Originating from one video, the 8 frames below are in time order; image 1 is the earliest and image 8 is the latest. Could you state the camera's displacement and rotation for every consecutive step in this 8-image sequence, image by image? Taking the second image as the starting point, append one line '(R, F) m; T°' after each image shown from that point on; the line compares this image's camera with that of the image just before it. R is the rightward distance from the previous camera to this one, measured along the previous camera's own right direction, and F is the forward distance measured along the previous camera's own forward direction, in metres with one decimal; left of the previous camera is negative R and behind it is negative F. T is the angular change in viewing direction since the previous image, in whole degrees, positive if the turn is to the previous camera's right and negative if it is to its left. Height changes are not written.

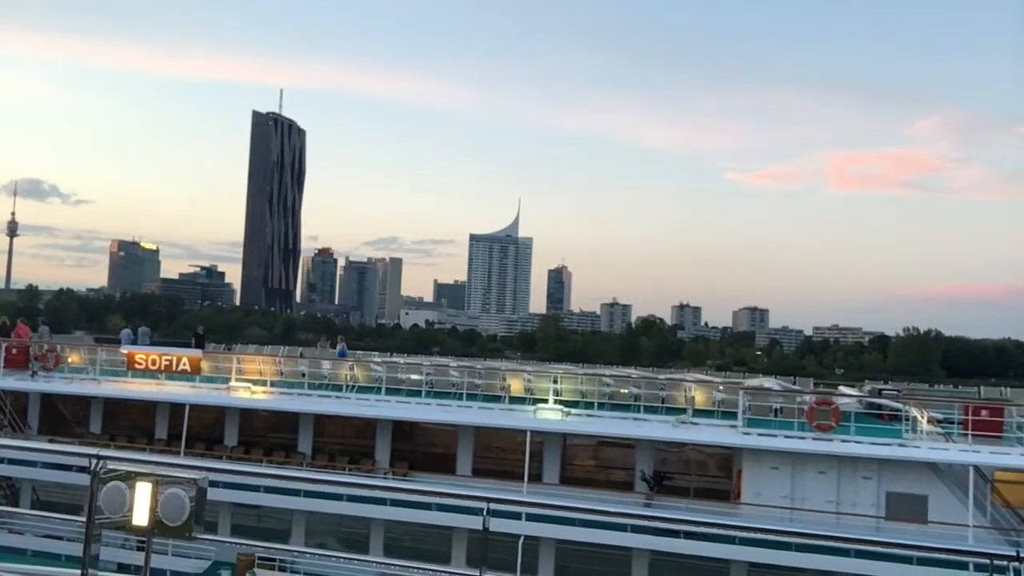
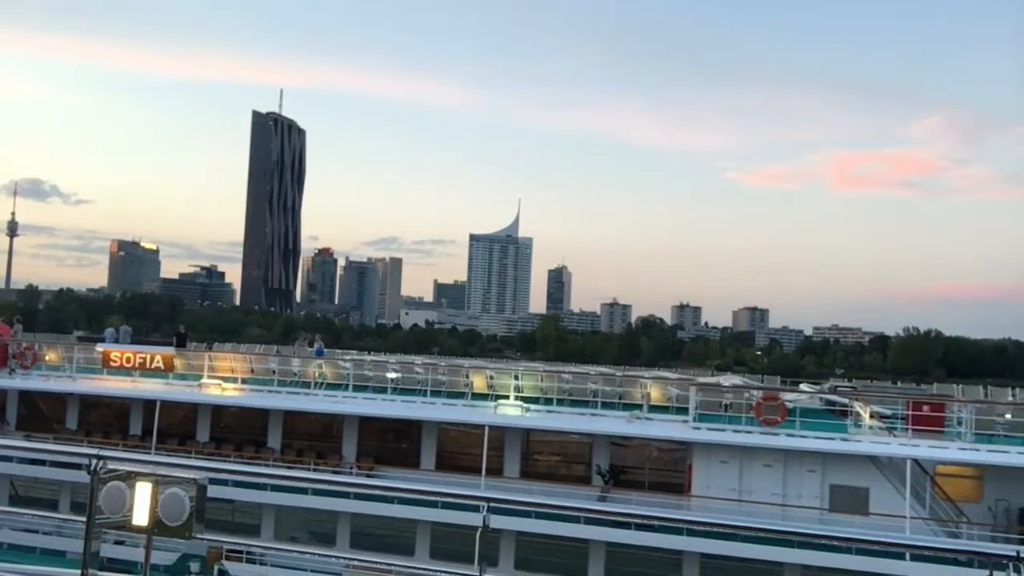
(-0.1, -0.2) m; 0°
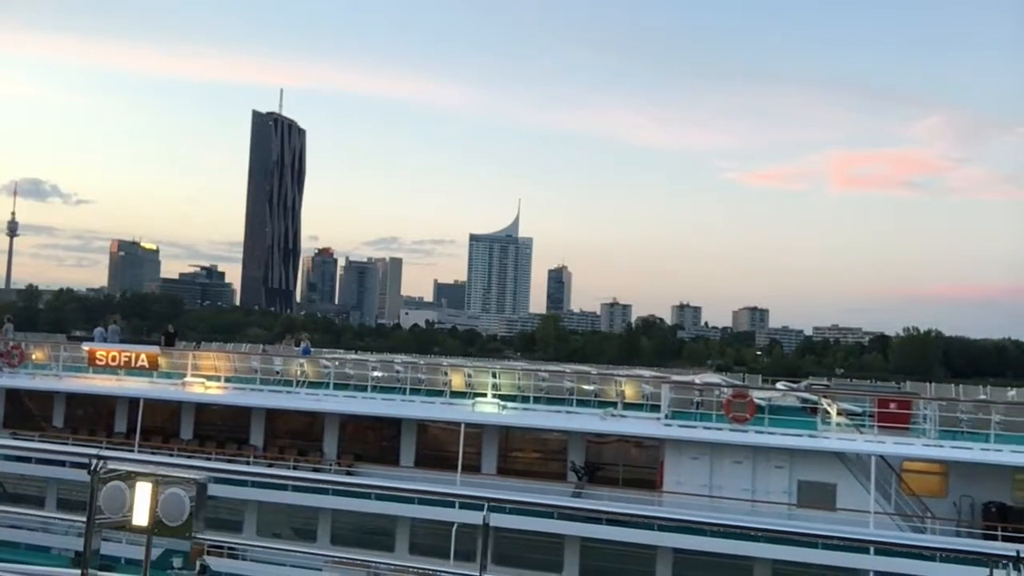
(-0.9, +0.6) m; 0°
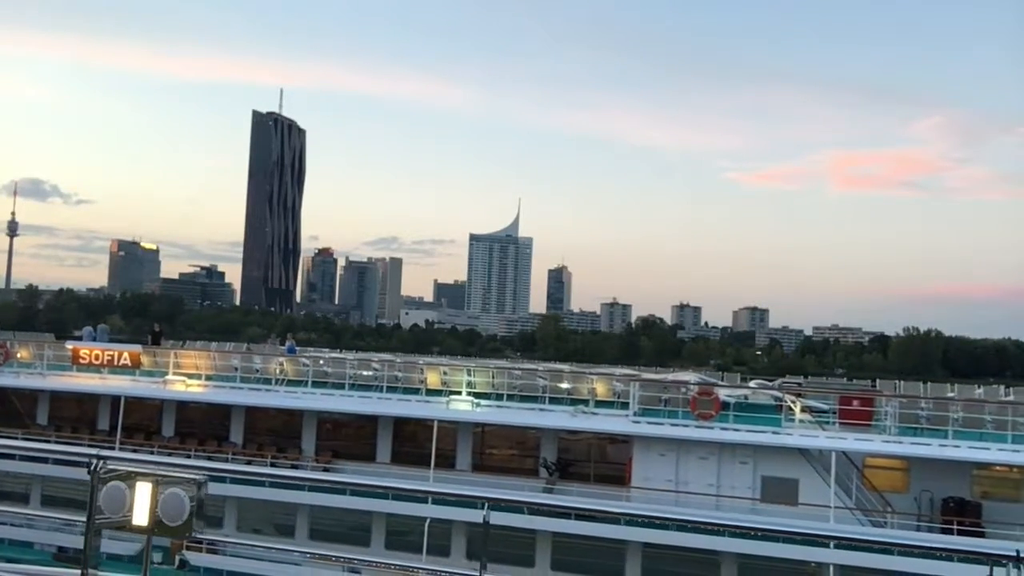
(+0.4, -0.2) m; 0°
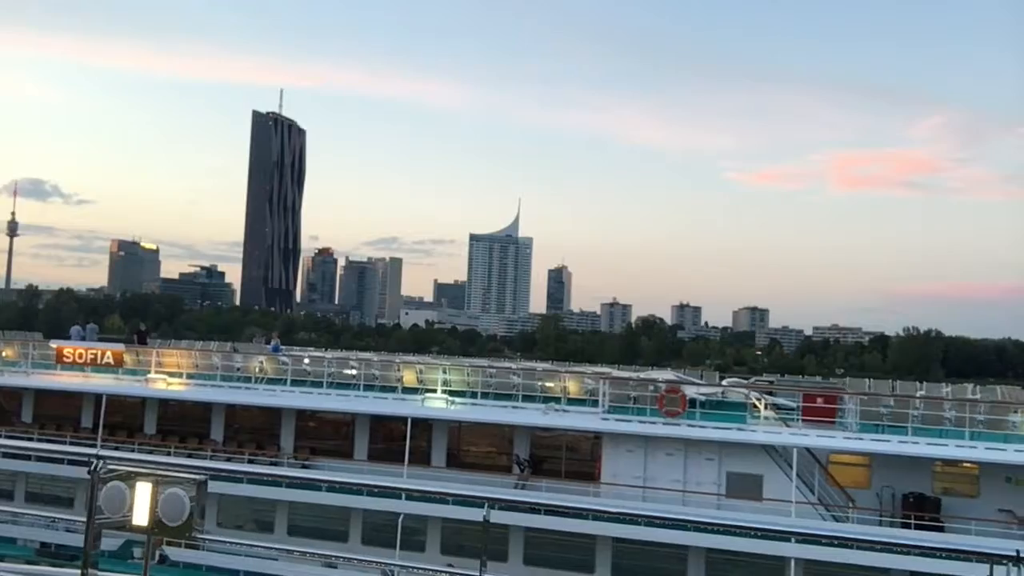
(+0.4, -0.2) m; 0°
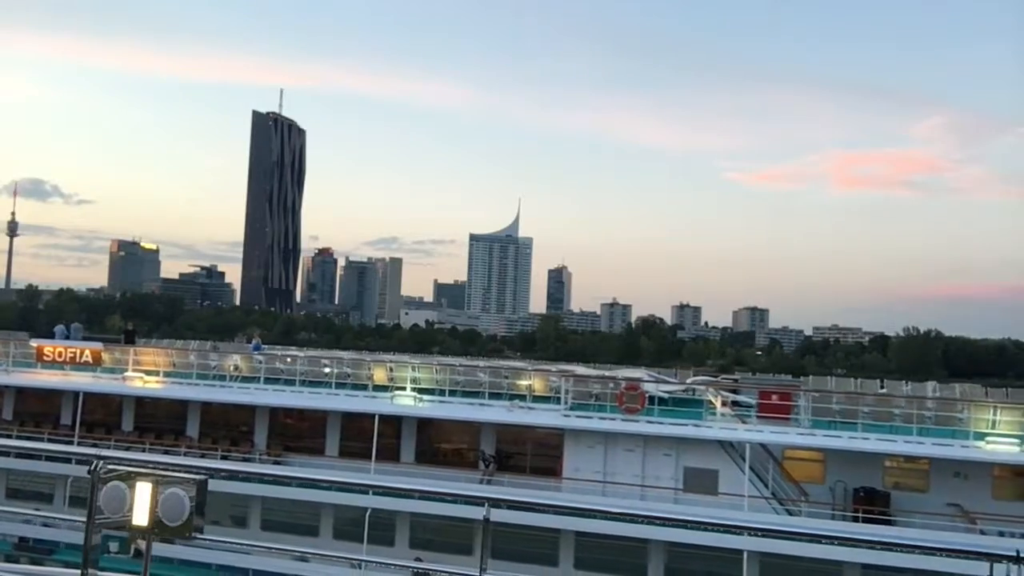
(-0.2, +0.1) m; 0°
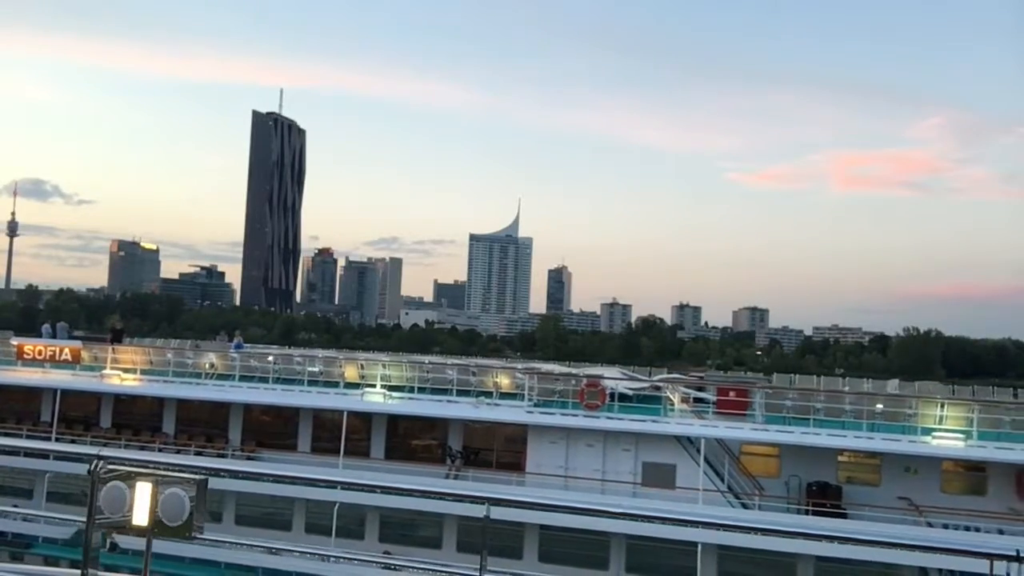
(+0.2, -0.1) m; 0°
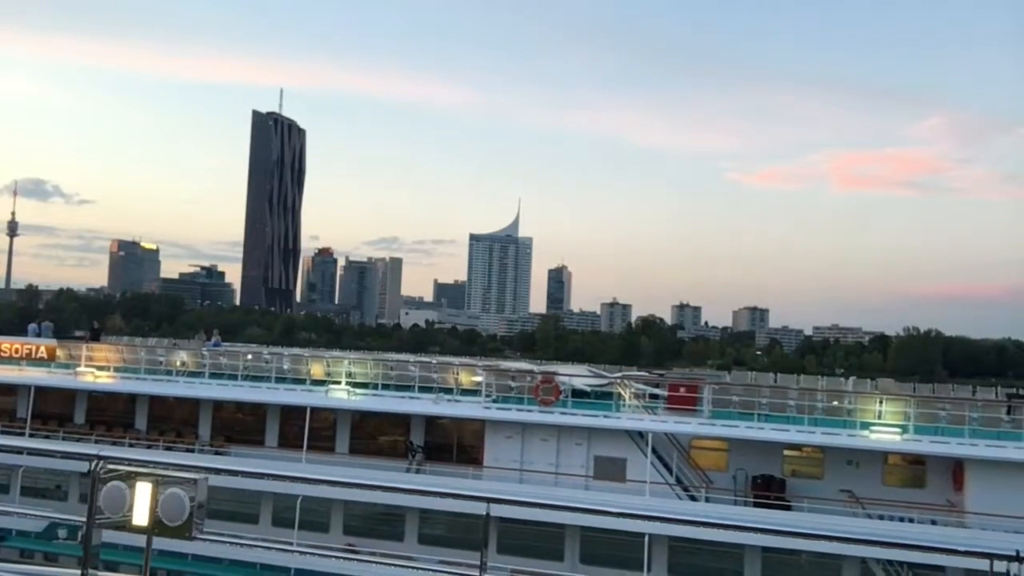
(+0.2, -0.1) m; 0°
